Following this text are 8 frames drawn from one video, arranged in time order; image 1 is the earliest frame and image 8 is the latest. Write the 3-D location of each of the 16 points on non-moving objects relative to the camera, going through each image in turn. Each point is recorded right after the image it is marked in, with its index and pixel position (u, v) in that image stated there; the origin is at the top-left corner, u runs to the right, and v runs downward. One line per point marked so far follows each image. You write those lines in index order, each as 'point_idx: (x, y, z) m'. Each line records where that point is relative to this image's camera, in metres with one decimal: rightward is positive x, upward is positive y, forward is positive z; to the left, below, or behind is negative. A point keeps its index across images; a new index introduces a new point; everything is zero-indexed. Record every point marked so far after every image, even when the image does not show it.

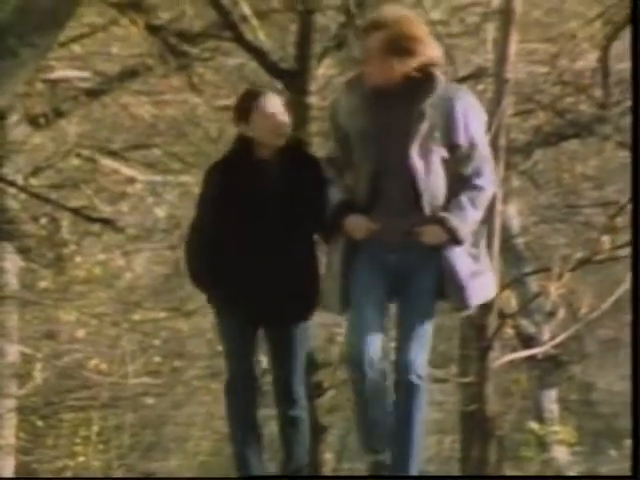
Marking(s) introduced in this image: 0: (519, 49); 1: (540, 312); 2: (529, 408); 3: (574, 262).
0: (+0.3, +0.3, +2.7) m
1: (+0.3, -0.1, +2.7) m
2: (+0.3, -0.3, +2.7) m
3: (+0.4, 0.0, +2.7) m
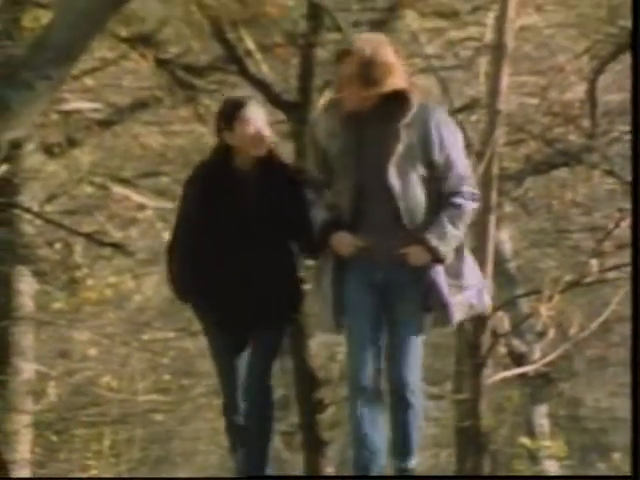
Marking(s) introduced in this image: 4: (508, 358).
0: (+0.3, +0.3, +2.8) m
1: (+0.3, -0.2, +2.8) m
2: (+0.3, -0.3, +2.8) m
3: (+0.4, -0.1, +2.8) m
4: (+0.3, -0.2, +2.8) m
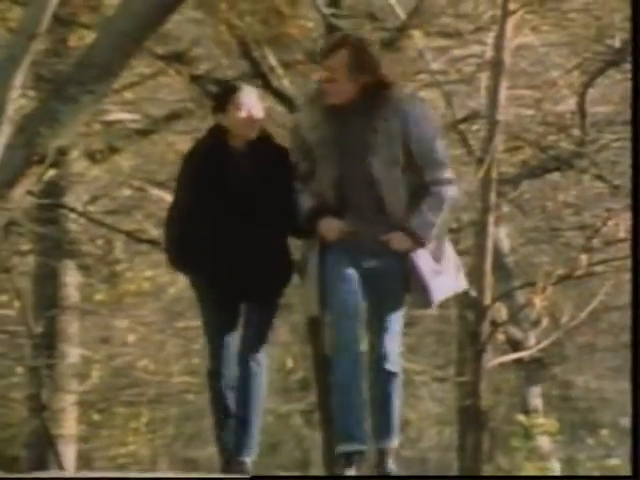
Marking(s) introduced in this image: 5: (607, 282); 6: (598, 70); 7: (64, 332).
0: (+0.3, +0.3, +3.1) m
1: (+0.4, -0.1, +3.1) m
2: (+0.4, -0.3, +3.1) m
3: (+0.4, -0.1, +3.1) m
4: (+0.3, -0.2, +3.1) m
5: (+0.5, -0.1, +3.1) m
6: (+0.5, +0.3, +3.1) m
7: (-0.5, -0.2, +3.1) m
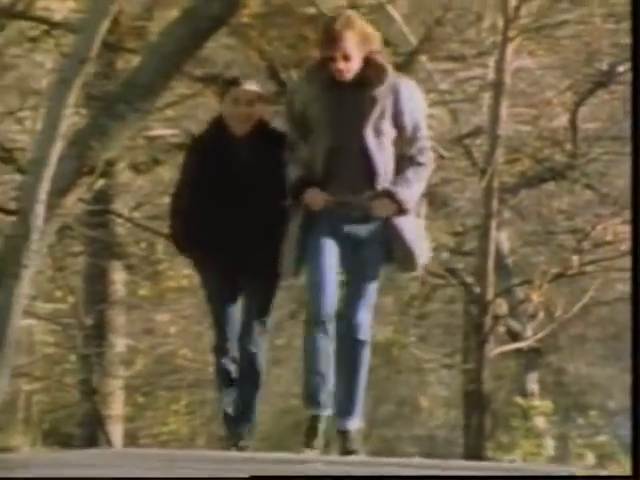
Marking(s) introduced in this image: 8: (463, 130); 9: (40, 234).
0: (+0.4, +0.3, +3.5) m
1: (+0.4, -0.2, +3.5) m
2: (+0.4, -0.3, +3.5) m
3: (+0.5, -0.1, +3.5) m
4: (+0.4, -0.2, +3.5) m
5: (+0.6, -0.1, +3.5) m
6: (+0.5, +0.3, +3.5) m
7: (-0.4, -0.2, +3.5) m
8: (+0.3, +0.2, +3.5) m
9: (-0.6, 0.0, +3.5) m
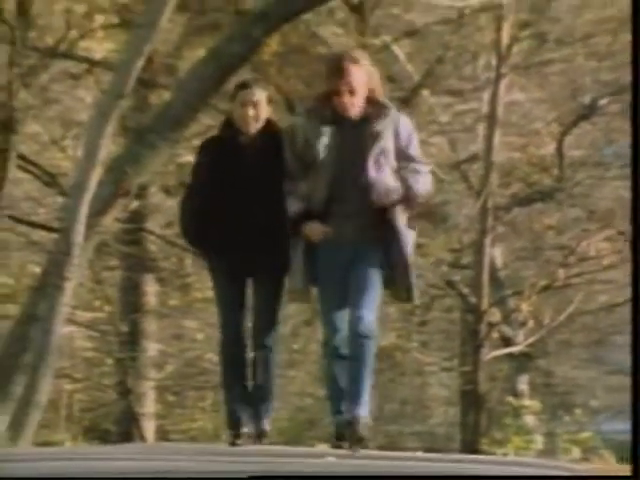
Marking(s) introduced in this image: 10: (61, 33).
0: (+0.4, +0.2, +3.9) m
1: (+0.4, -0.2, +3.9) m
2: (+0.4, -0.3, +3.9) m
3: (+0.5, -0.1, +3.9) m
4: (+0.4, -0.2, +3.9) m
5: (+0.6, -0.1, +3.9) m
6: (+0.6, +0.3, +3.9) m
7: (-0.4, -0.2, +3.9) m
8: (+0.3, +0.2, +3.9) m
9: (-0.5, 0.0, +3.9) m
10: (-0.6, +0.5, +3.8) m
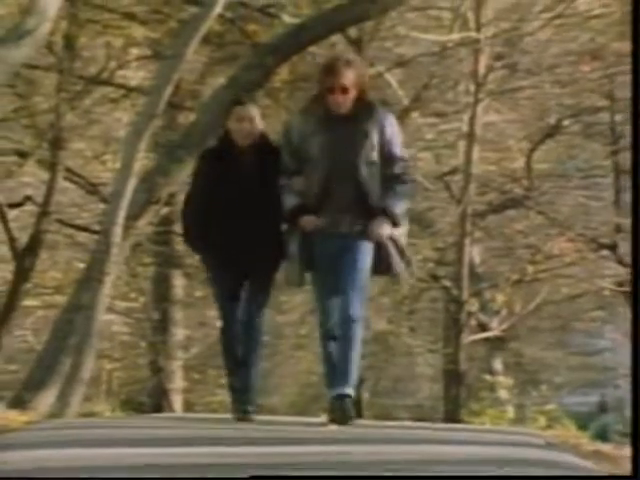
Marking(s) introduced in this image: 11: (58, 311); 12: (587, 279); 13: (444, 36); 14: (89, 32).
0: (+0.4, +0.2, +4.6) m
1: (+0.5, -0.2, +4.5) m
2: (+0.4, -0.3, +4.5) m
3: (+0.5, -0.1, +4.5) m
4: (+0.4, -0.2, +4.5) m
5: (+0.6, -0.1, +4.5) m
6: (+0.6, +0.3, +4.5) m
7: (-0.4, -0.2, +4.5) m
8: (+0.3, +0.2, +4.5) m
9: (-0.5, 0.0, +4.5) m
10: (-0.6, +0.5, +4.5) m
11: (-0.7, -0.2, +4.5) m
12: (+0.7, -0.1, +4.6) m
13: (+0.3, +0.5, +4.5) m
14: (-0.6, +0.5, +4.5) m
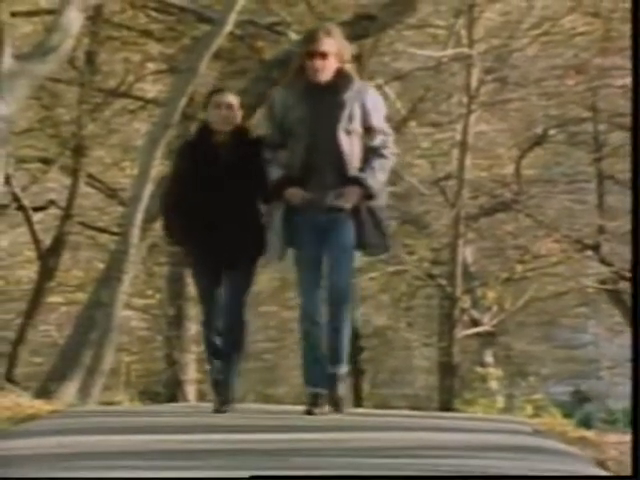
0: (+0.4, +0.2, +4.9) m
1: (+0.5, -0.2, +4.9) m
2: (+0.4, -0.3, +4.9) m
3: (+0.5, -0.1, +4.9) m
4: (+0.4, -0.2, +4.9) m
5: (+0.6, -0.1, +4.9) m
6: (+0.6, +0.3, +4.9) m
7: (-0.4, -0.2, +4.9) m
8: (+0.3, +0.2, +4.9) m
9: (-0.5, 0.0, +4.9) m
10: (-0.6, +0.5, +4.8) m
11: (-0.7, -0.2, +4.8) m
12: (+0.7, -0.1, +4.9) m
13: (+0.3, +0.5, +4.9) m
14: (-0.6, +0.5, +4.8) m
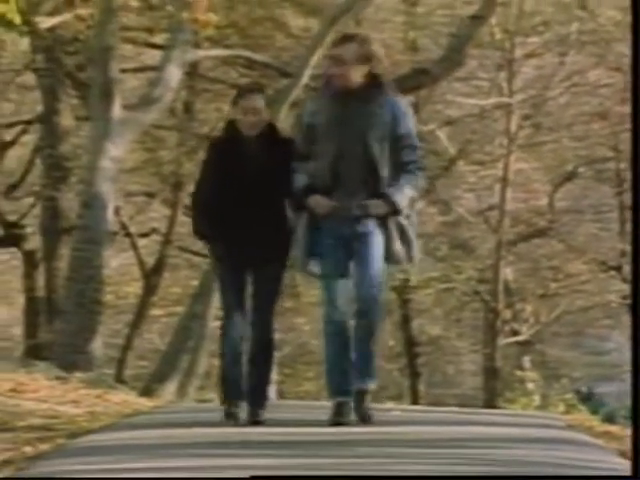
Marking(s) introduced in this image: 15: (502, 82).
0: (+0.6, +0.1, +5.7) m
1: (+0.7, -0.3, +5.7) m
2: (+0.6, -0.4, +5.7) m
3: (+0.7, -0.2, +5.7) m
4: (+0.6, -0.3, +5.7) m
5: (+0.8, -0.2, +5.7) m
6: (+0.8, +0.2, +5.7) m
7: (-0.2, -0.3, +5.7) m
8: (+0.5, +0.1, +5.7) m
9: (-0.3, -0.1, +5.7) m
10: (-0.4, +0.4, +5.7) m
11: (-0.5, -0.3, +5.7) m
12: (+0.9, -0.2, +5.7) m
13: (+0.5, +0.5, +5.7) m
14: (-0.4, +0.5, +5.7) m
15: (+0.6, +0.5, +5.7) m
